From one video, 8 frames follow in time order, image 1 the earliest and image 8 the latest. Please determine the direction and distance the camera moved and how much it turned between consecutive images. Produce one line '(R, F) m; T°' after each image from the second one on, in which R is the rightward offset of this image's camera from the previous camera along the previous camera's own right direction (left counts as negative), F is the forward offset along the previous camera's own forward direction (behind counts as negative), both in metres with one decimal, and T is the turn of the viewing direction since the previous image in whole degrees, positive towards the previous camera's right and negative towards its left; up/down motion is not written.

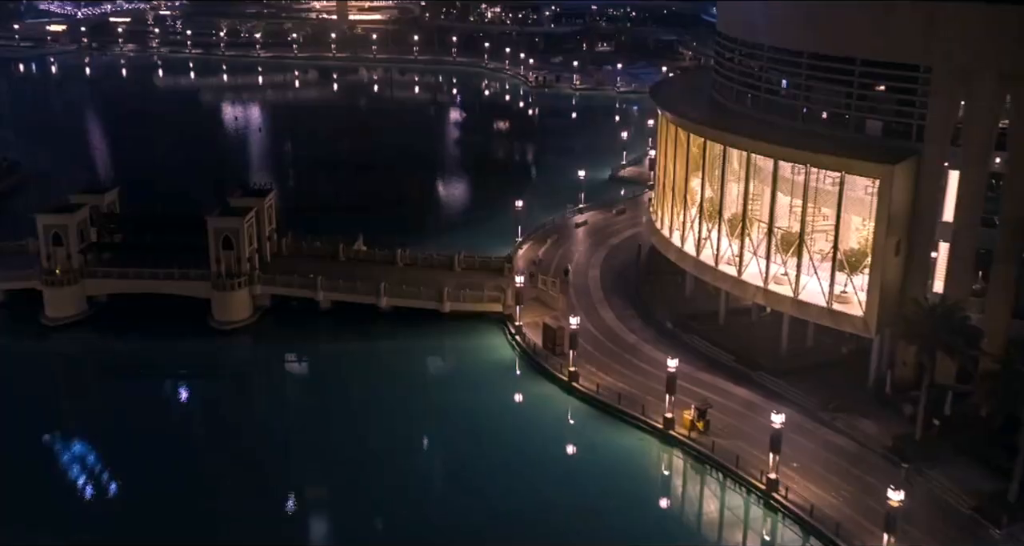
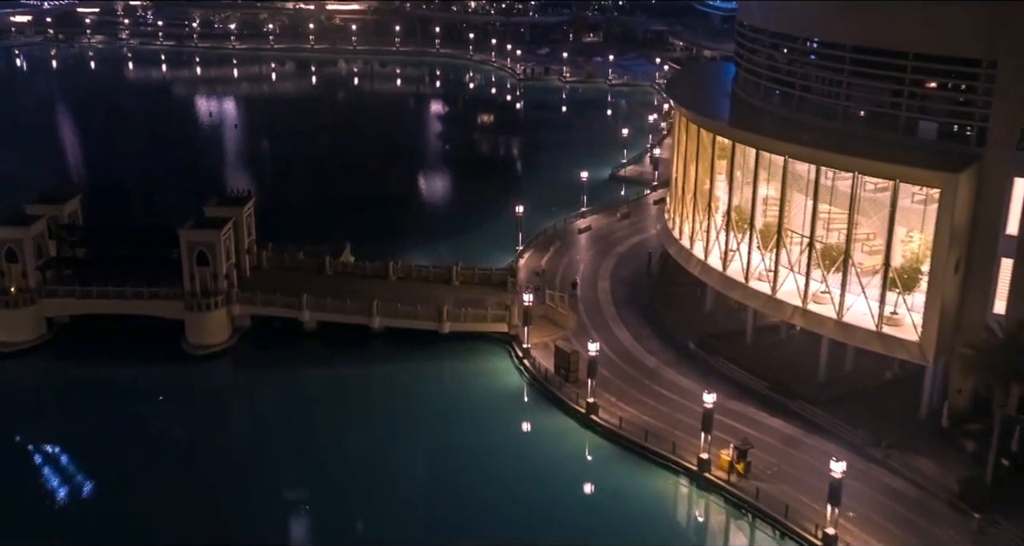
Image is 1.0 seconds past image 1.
(-1.0, +4.1) m; +1°
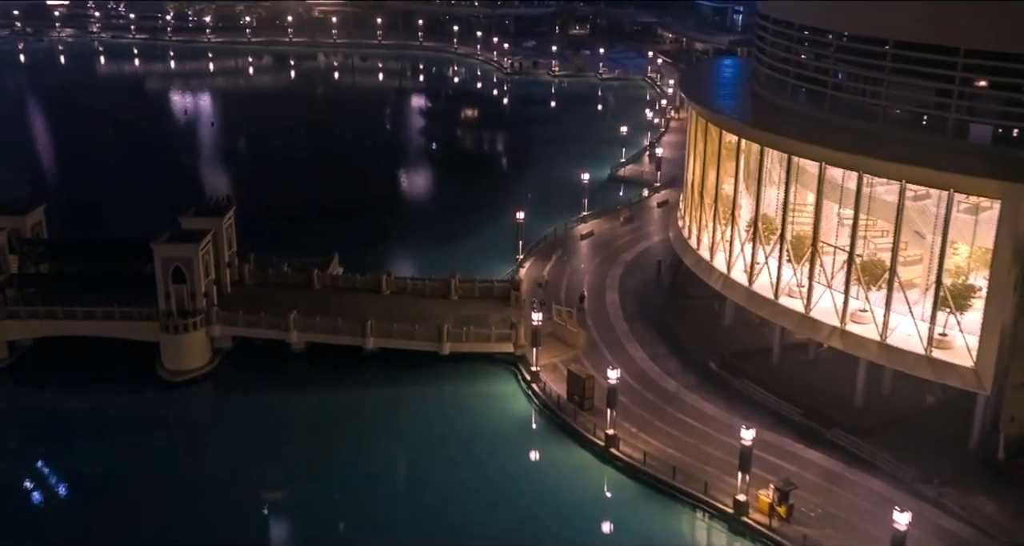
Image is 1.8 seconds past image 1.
(-0.9, +3.2) m; +1°
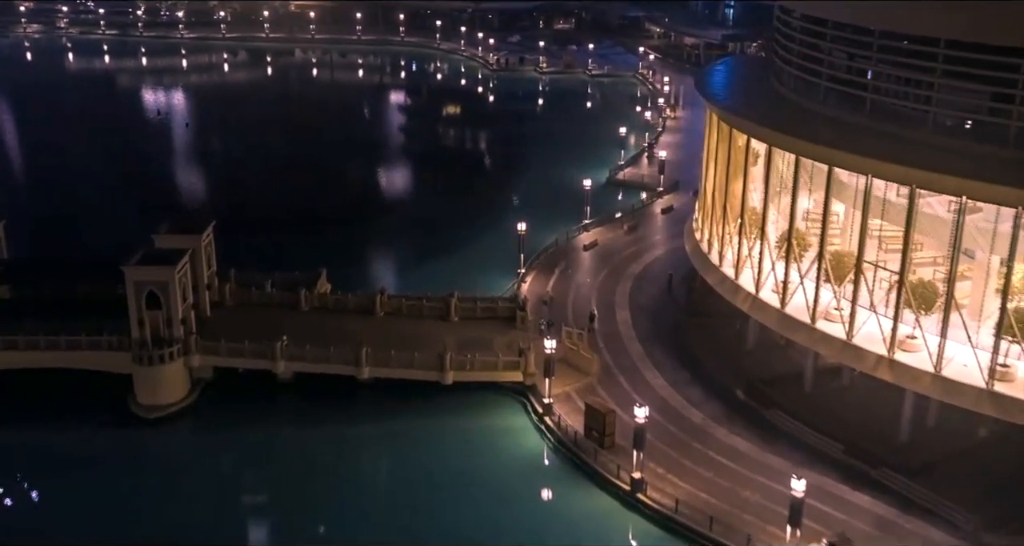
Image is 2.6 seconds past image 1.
(-1.0, +3.2) m; +1°
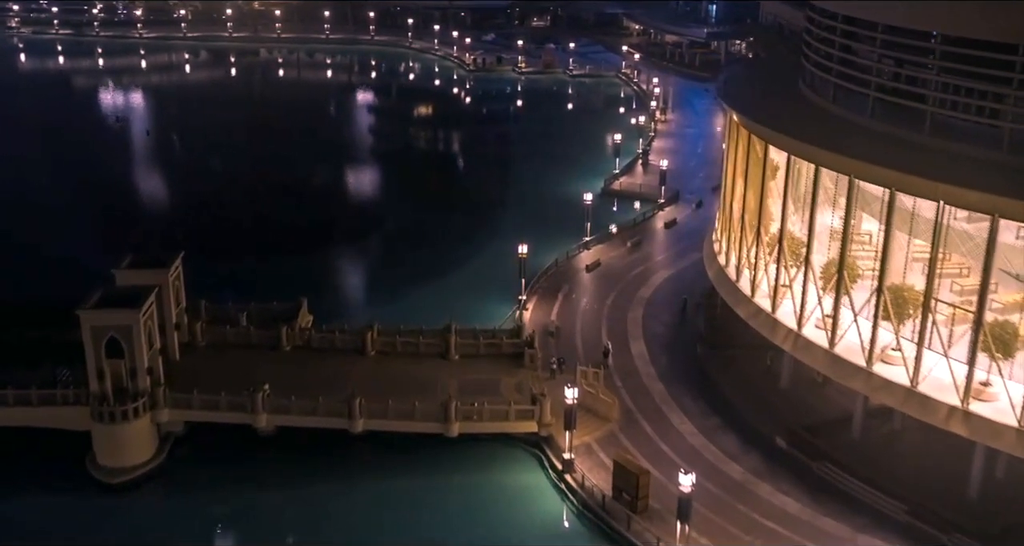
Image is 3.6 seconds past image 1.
(-1.3, +3.8) m; +2°
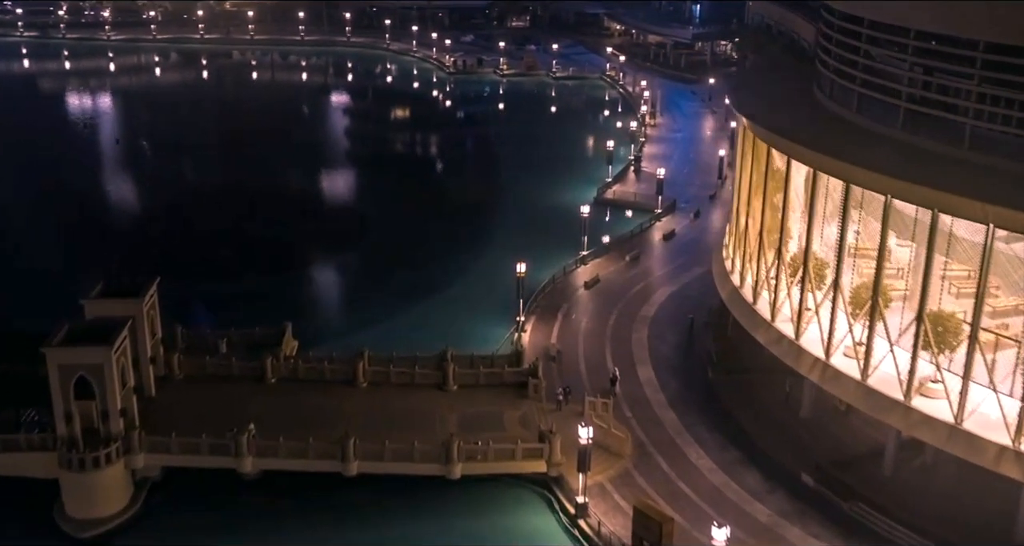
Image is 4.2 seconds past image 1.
(-0.8, +2.3) m; +1°
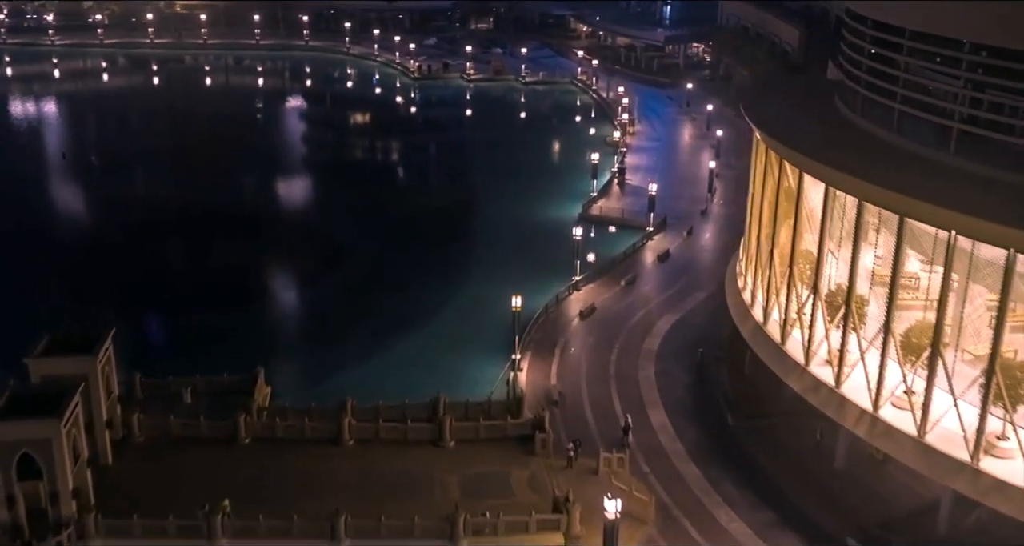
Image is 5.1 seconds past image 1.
(-1.2, +3.3) m; +2°
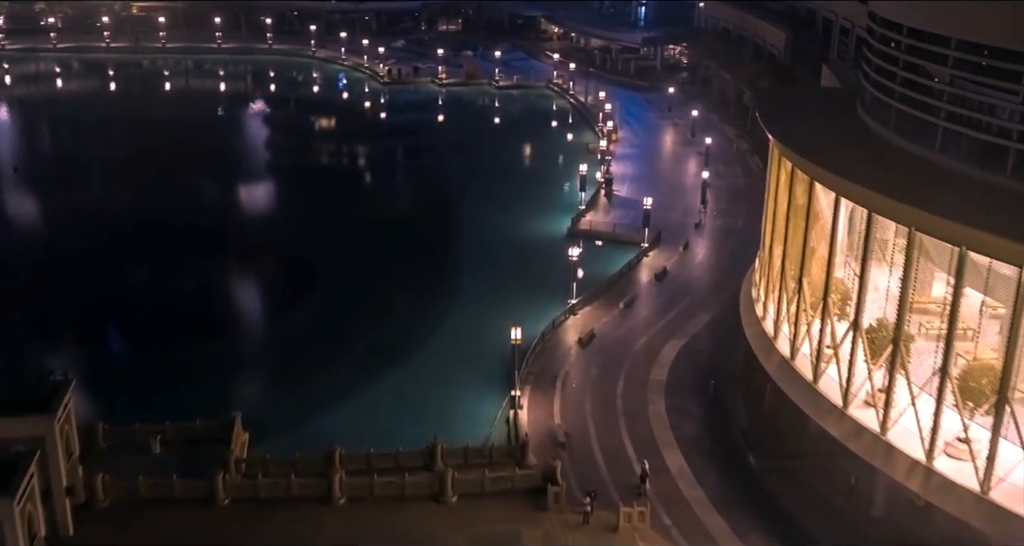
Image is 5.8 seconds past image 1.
(-1.0, +2.7) m; +2°
